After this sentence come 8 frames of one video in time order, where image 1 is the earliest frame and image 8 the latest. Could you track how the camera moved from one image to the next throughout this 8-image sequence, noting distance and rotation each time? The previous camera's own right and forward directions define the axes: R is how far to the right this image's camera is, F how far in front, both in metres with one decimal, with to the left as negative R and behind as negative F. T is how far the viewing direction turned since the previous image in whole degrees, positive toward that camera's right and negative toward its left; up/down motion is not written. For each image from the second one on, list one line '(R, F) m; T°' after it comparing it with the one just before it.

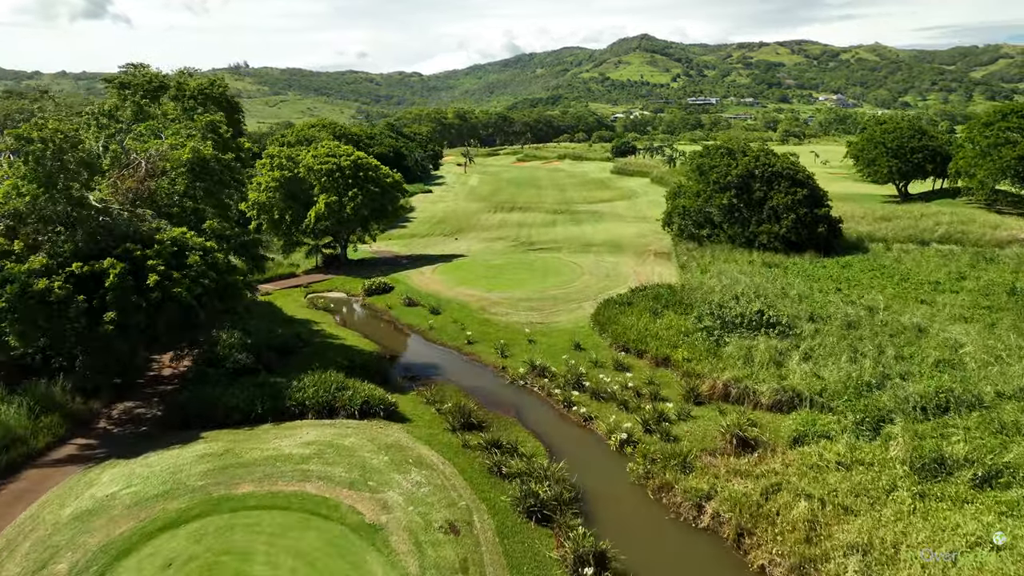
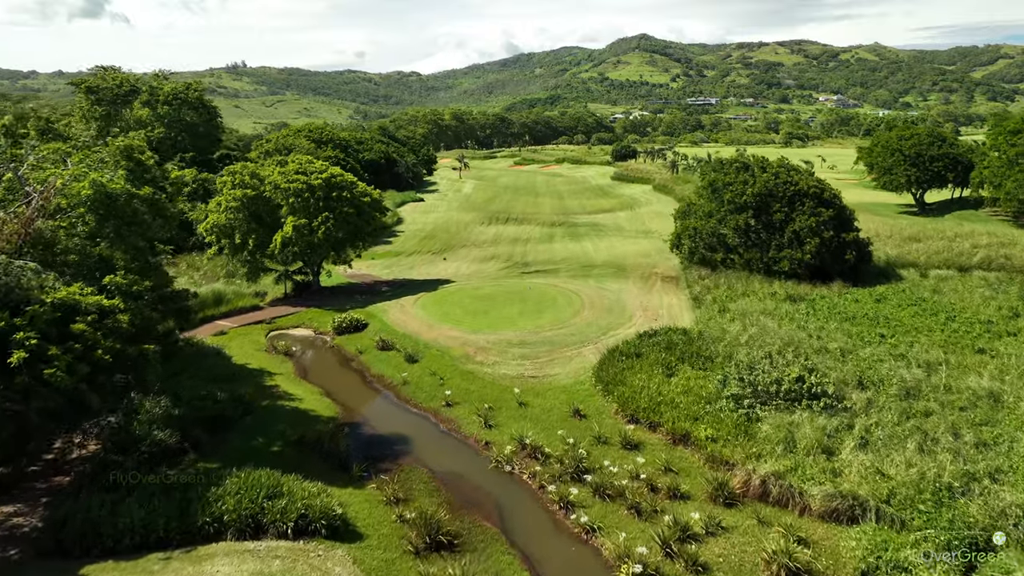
(+0.3, +4.2) m; 0°
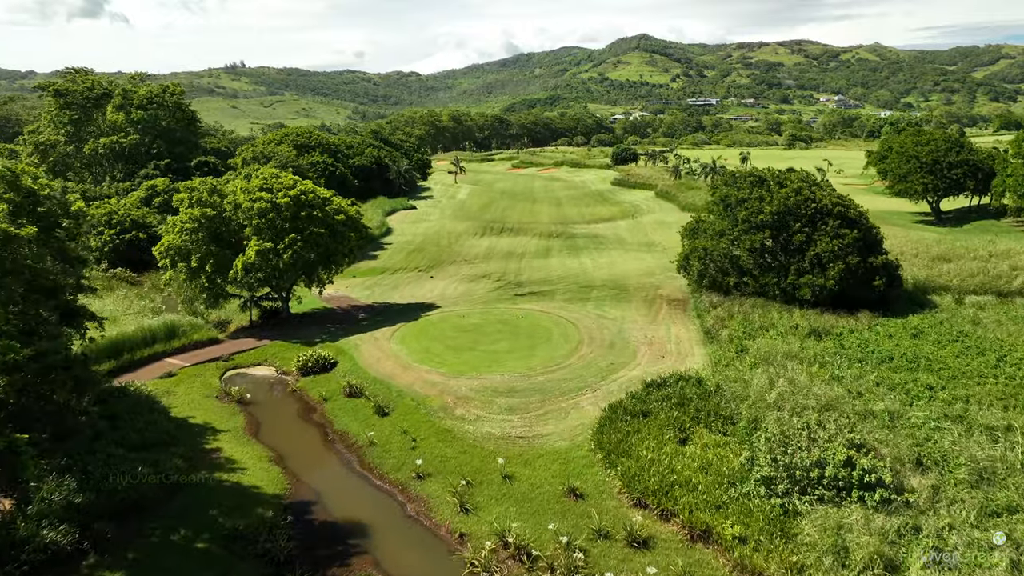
(+0.4, +3.6) m; 0°
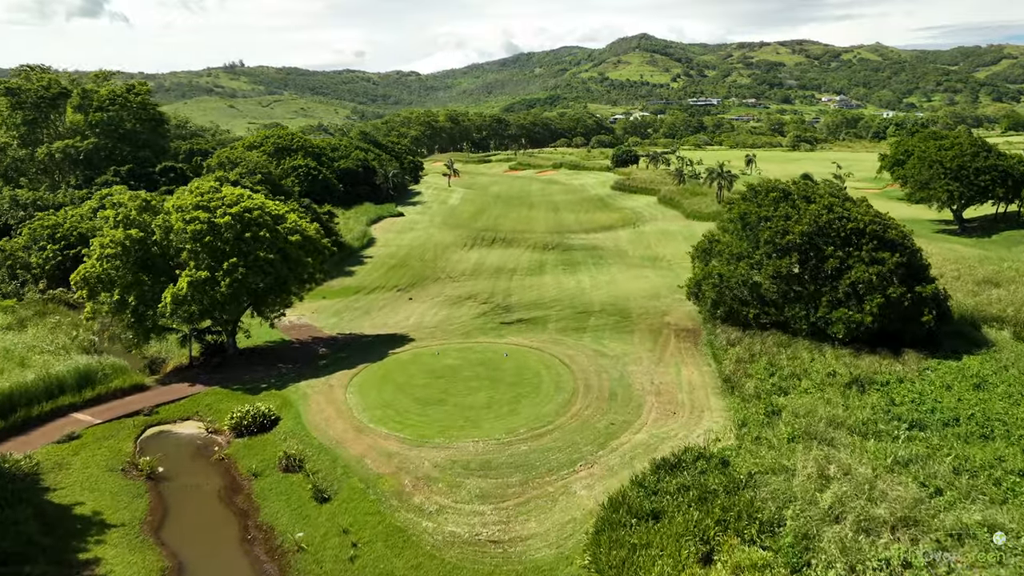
(+0.5, +4.8) m; 0°
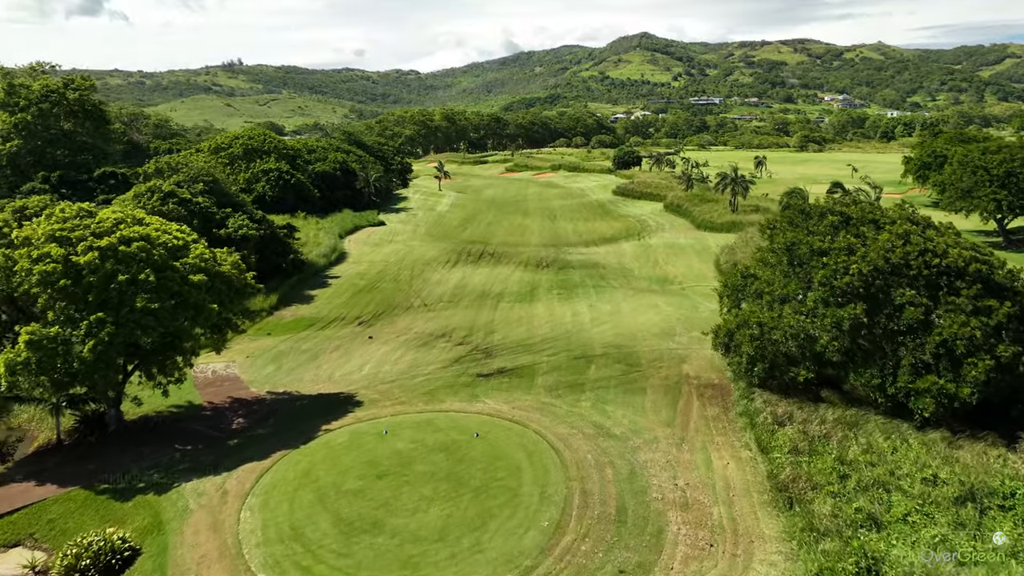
(+0.7, +7.1) m; 0°
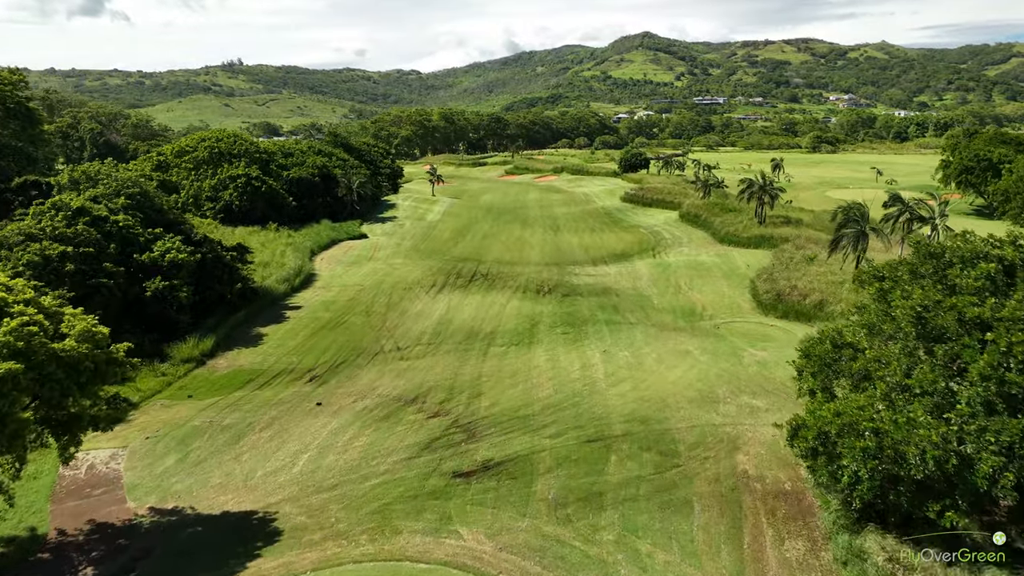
(+0.3, +7.8) m; 0°
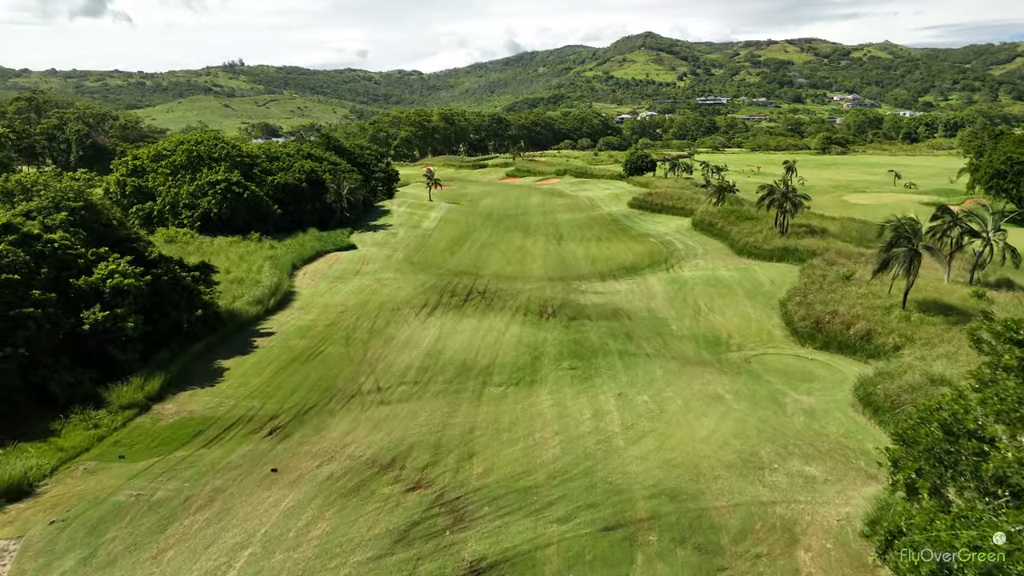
(+0.1, +4.6) m; 0°
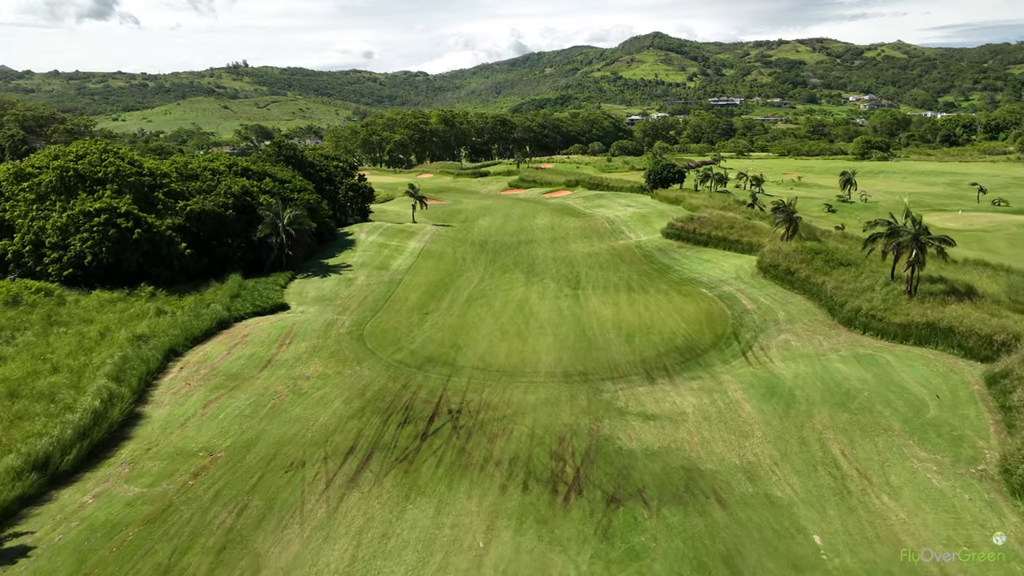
(+0.4, +17.5) m; 0°
